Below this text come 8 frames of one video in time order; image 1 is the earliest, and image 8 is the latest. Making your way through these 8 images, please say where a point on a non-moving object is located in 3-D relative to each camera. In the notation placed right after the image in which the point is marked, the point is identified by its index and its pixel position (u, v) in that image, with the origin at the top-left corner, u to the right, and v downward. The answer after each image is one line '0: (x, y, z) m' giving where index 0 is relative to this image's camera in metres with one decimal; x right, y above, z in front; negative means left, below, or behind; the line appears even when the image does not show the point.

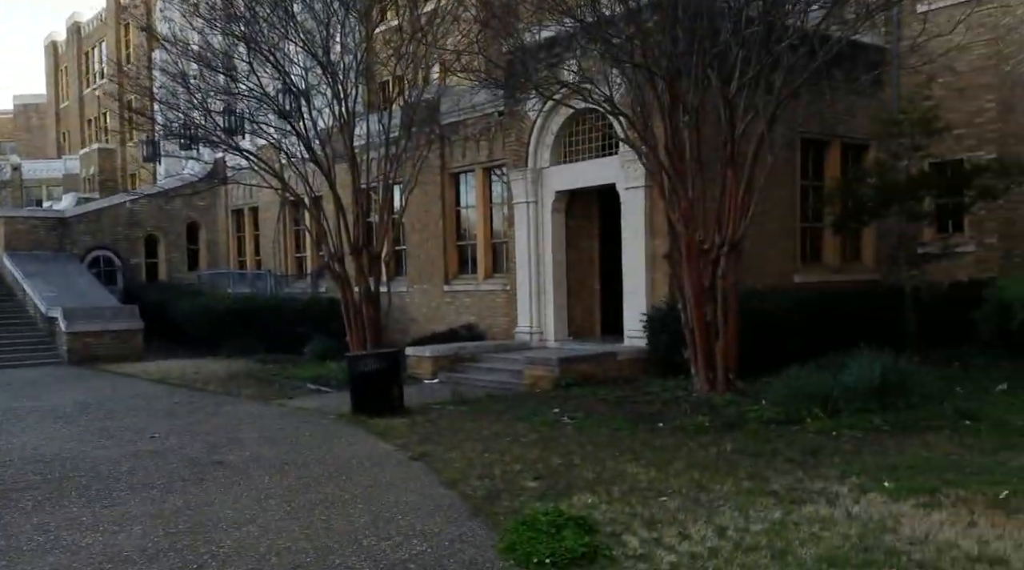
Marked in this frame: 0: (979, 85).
0: (+7.9, +3.4, +16.5) m
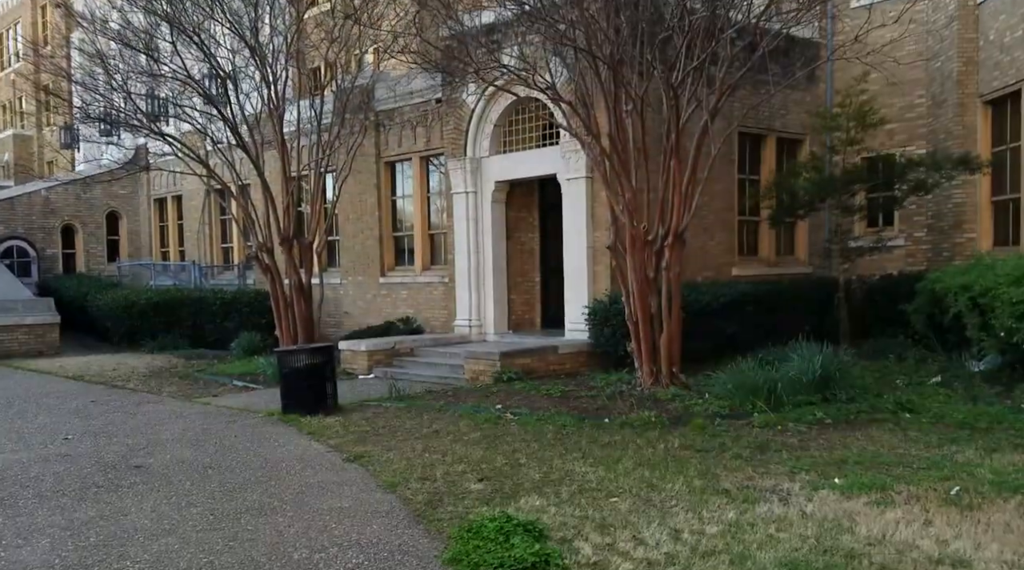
0: (+6.8, +3.5, +16.7) m
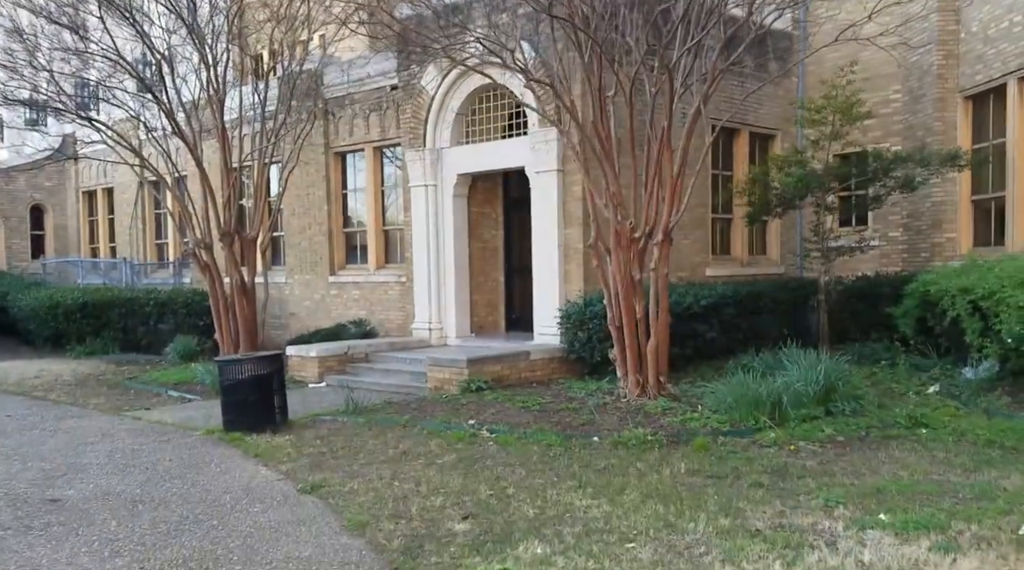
0: (+6.1, +3.5, +16.0) m
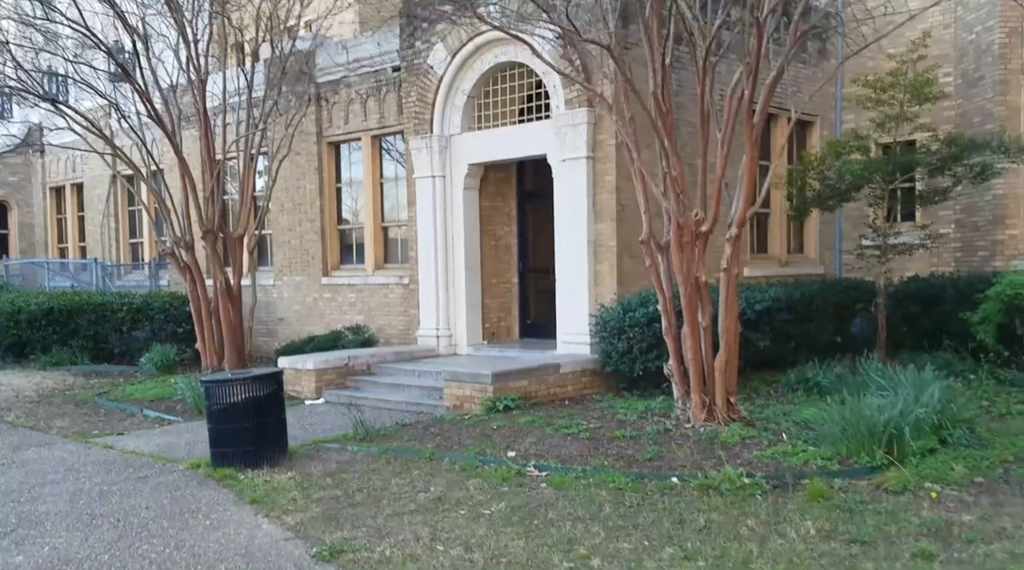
0: (+6.4, +3.5, +14.7) m
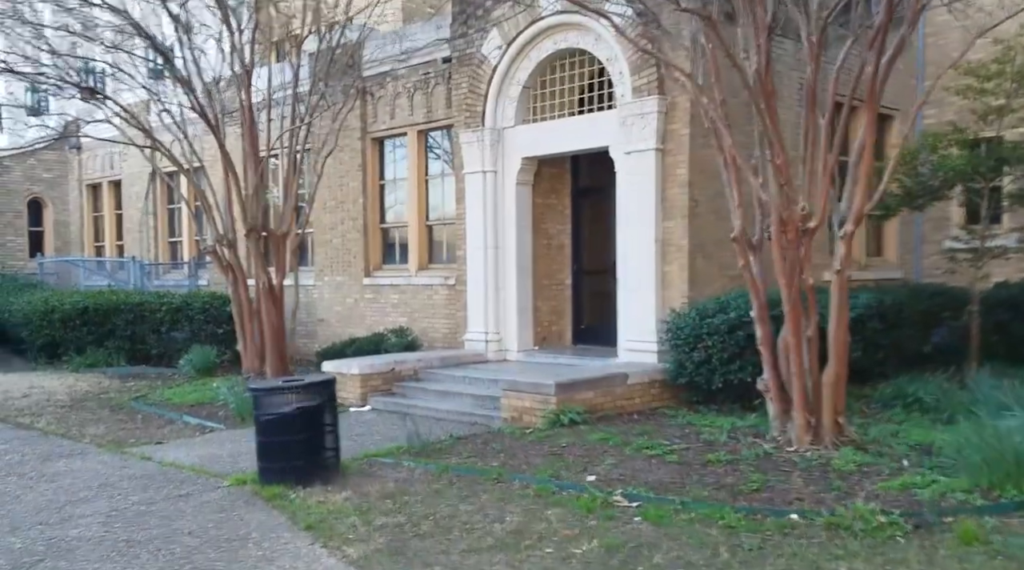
0: (+7.2, +3.4, +13.6) m
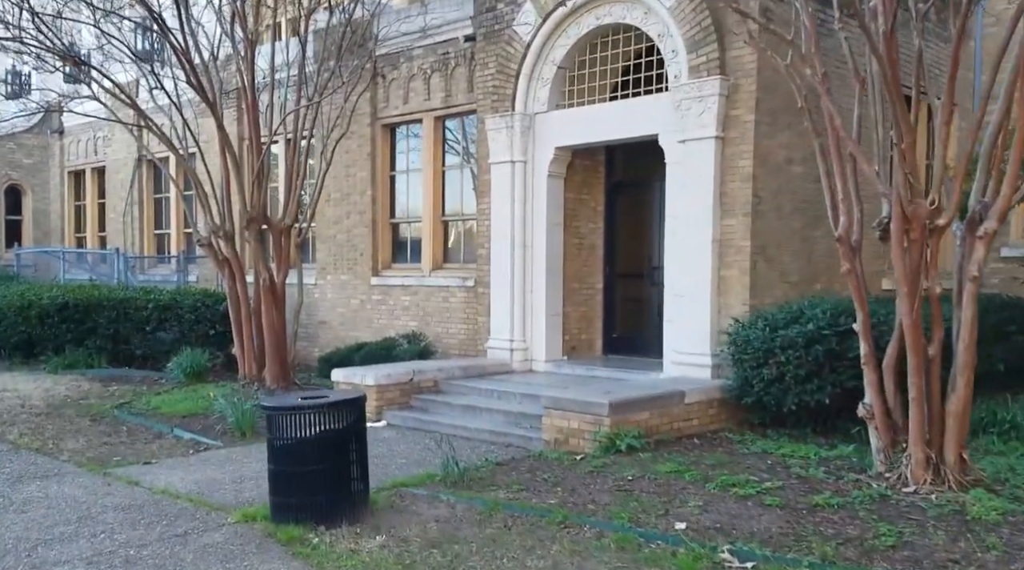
0: (+7.5, +3.2, +12.6) m
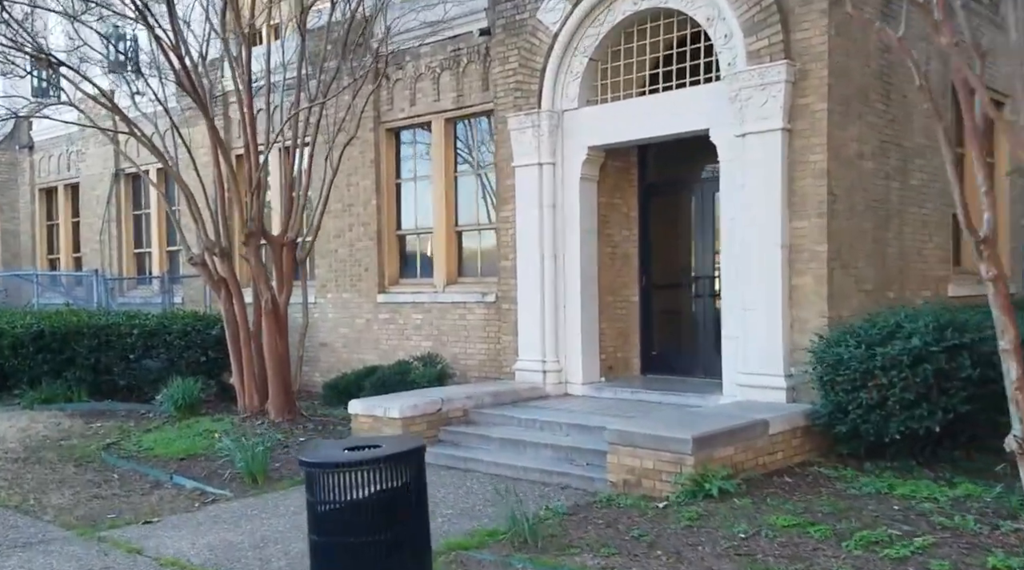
0: (+7.8, +3.2, +11.7) m
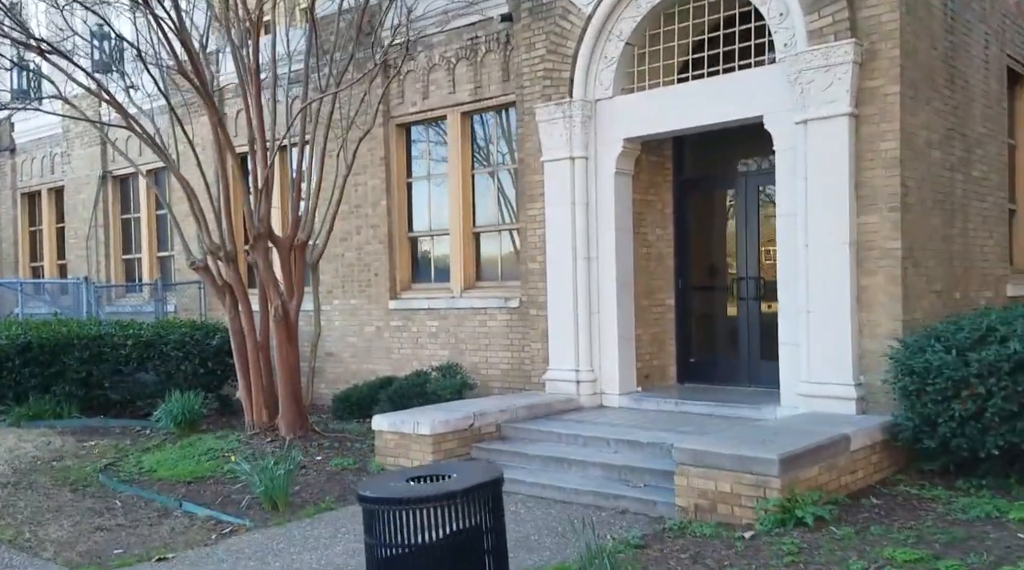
0: (+8.0, +3.2, +11.1) m
